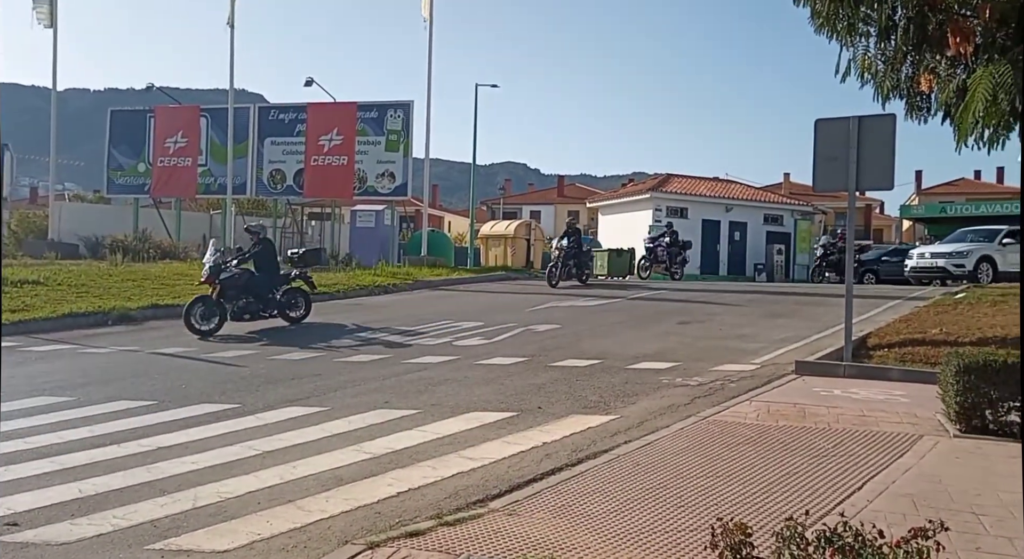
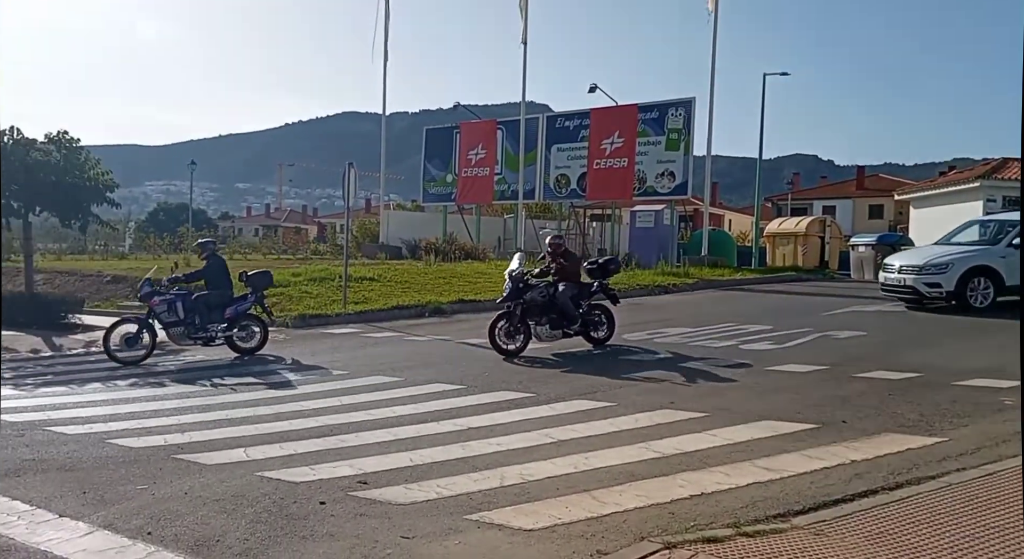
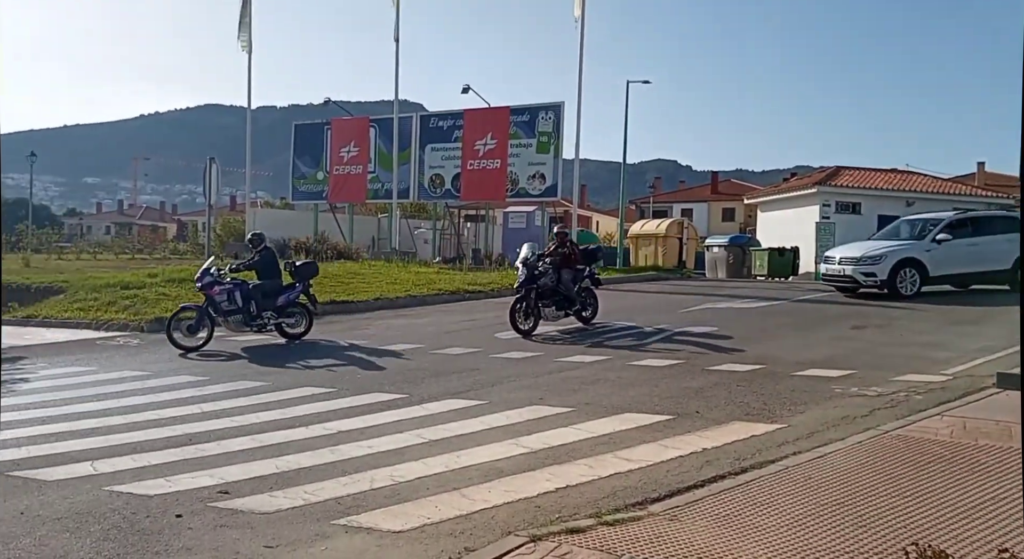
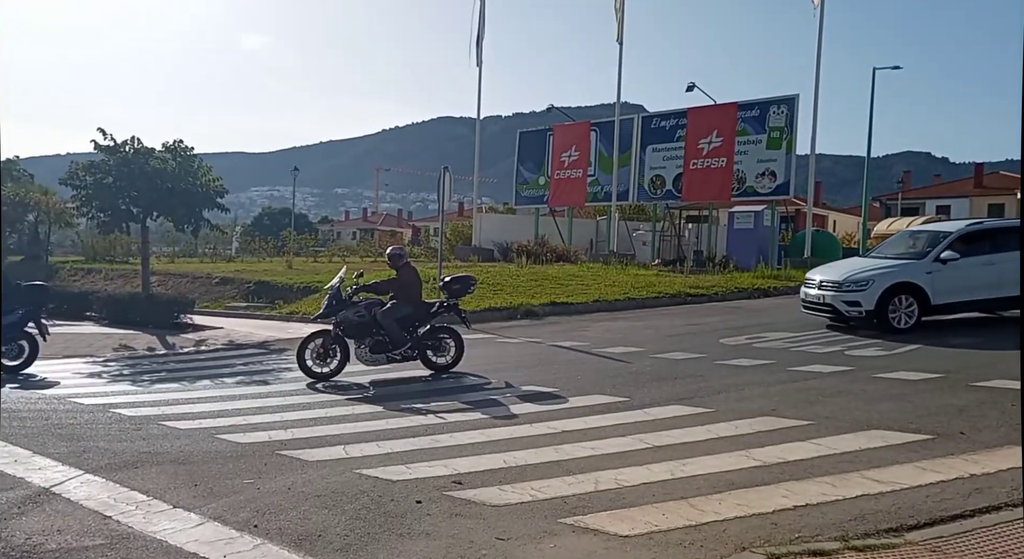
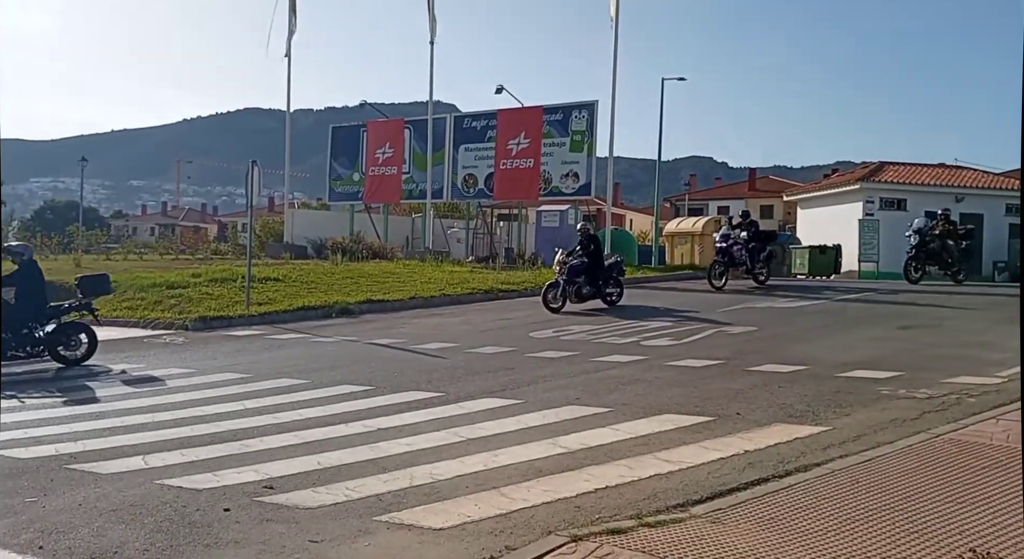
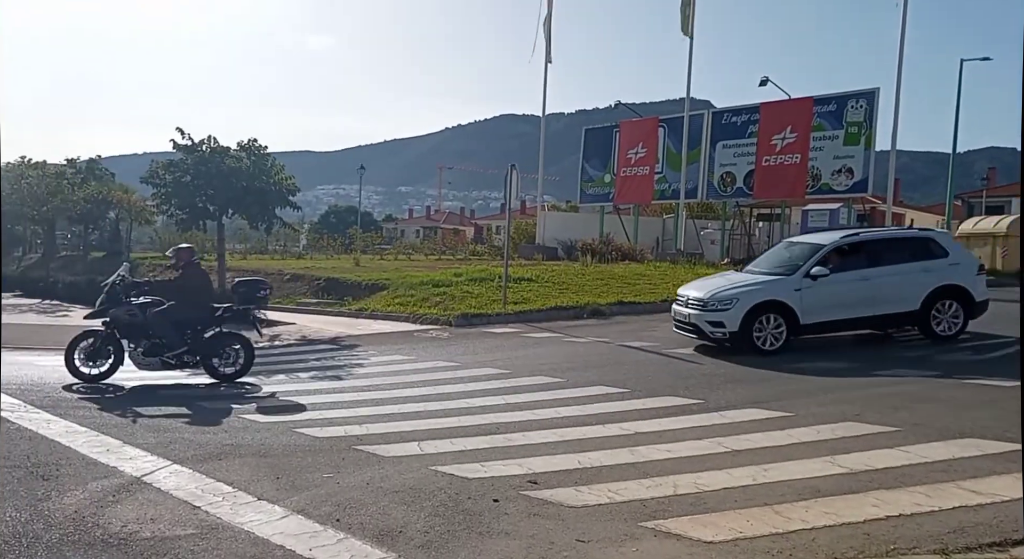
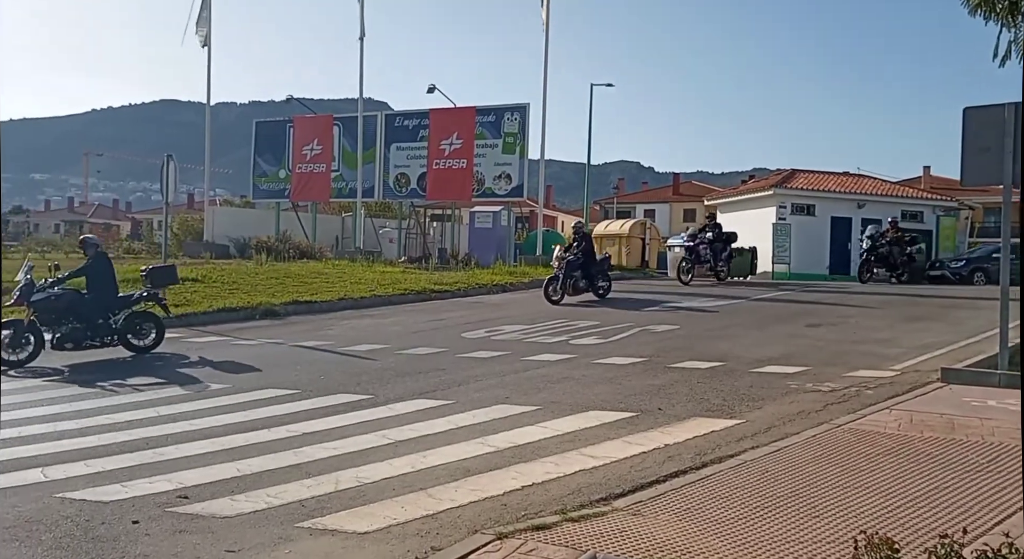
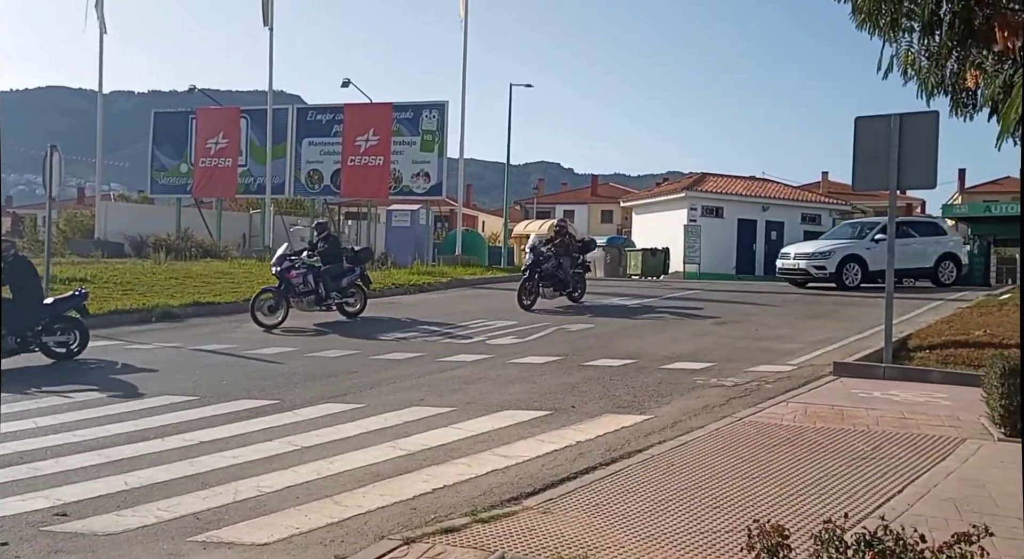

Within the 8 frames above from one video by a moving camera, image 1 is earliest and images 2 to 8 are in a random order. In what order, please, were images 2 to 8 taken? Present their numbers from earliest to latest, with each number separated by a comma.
7, 5, 8, 3, 2, 4, 6
